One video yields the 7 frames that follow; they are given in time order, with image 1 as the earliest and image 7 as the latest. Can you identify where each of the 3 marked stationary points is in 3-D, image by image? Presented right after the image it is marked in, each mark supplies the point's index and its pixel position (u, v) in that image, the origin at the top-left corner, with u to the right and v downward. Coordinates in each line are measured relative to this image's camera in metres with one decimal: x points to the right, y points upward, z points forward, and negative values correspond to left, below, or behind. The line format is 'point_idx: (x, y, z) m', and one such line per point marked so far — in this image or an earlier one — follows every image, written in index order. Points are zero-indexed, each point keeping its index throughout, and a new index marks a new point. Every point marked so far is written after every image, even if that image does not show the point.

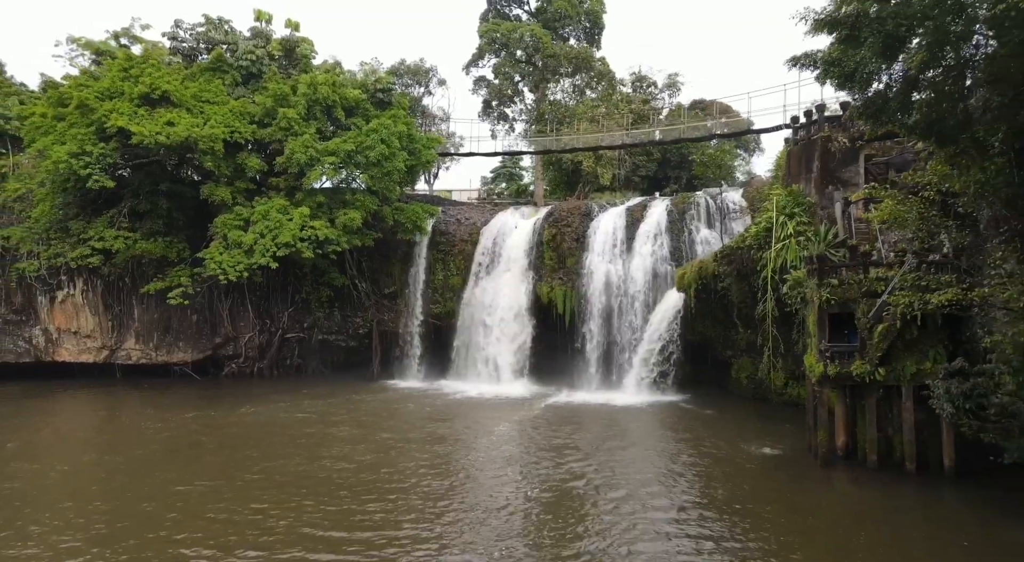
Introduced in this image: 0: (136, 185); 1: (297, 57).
0: (-9.1, +2.3, +15.8) m
1: (-5.8, +6.1, +17.3) m
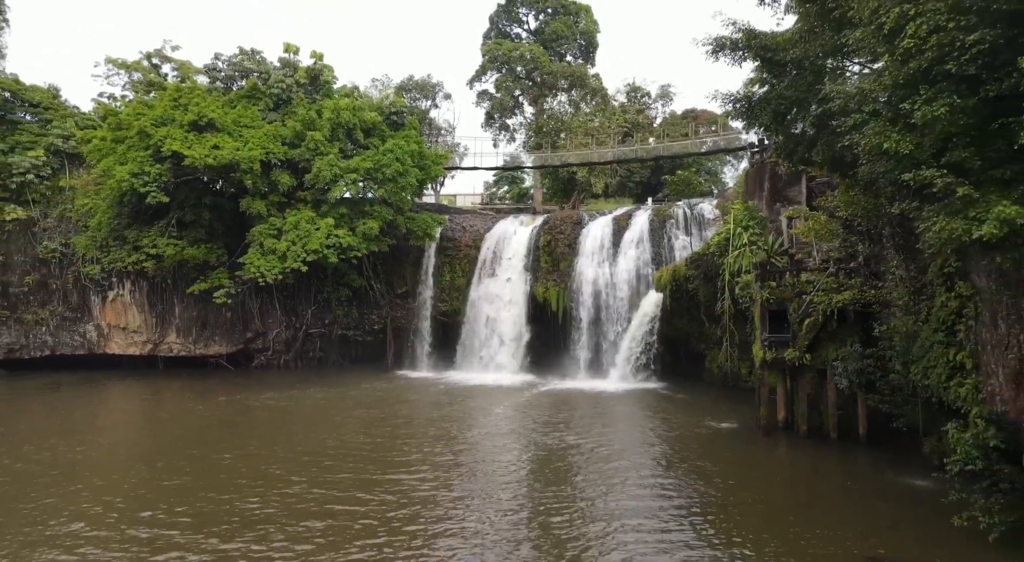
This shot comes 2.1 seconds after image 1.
0: (-9.1, +2.3, +18.0) m
1: (-5.8, +6.0, +19.4) m
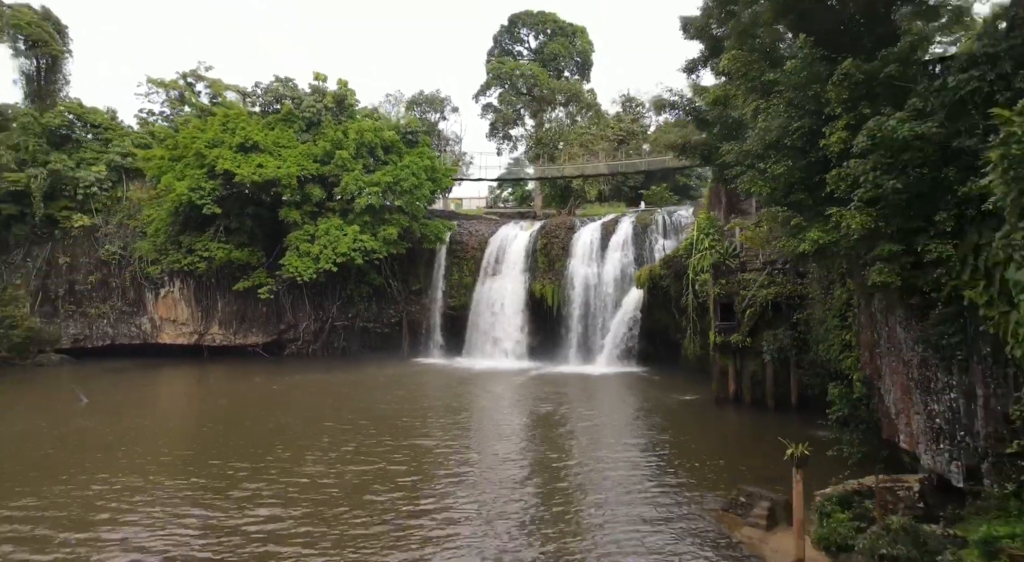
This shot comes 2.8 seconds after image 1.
0: (-9.1, +2.3, +20.8) m
1: (-5.8, +6.1, +22.2) m
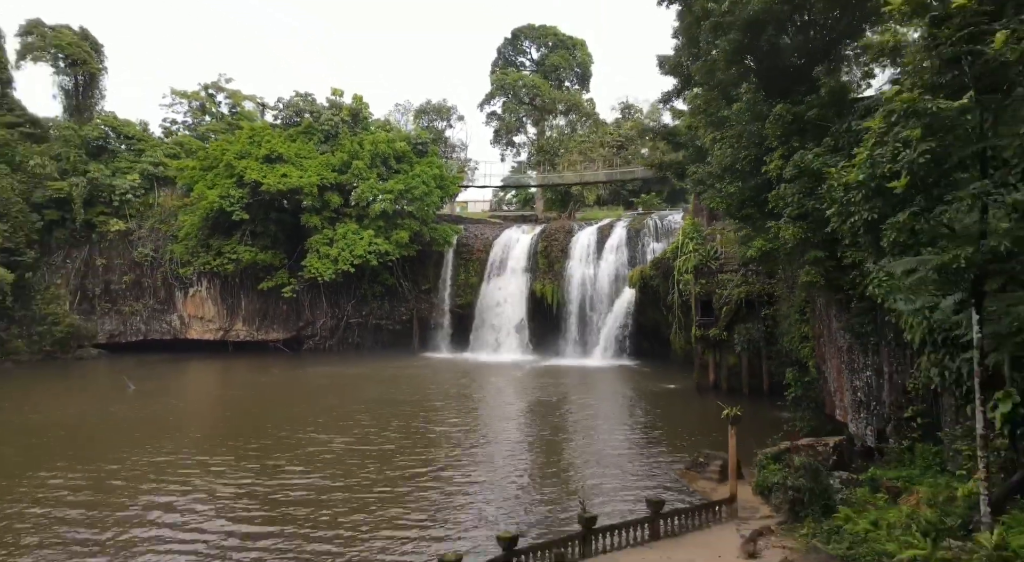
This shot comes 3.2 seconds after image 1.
0: (-9.0, +2.3, +22.6) m
1: (-5.7, +6.1, +24.0) m
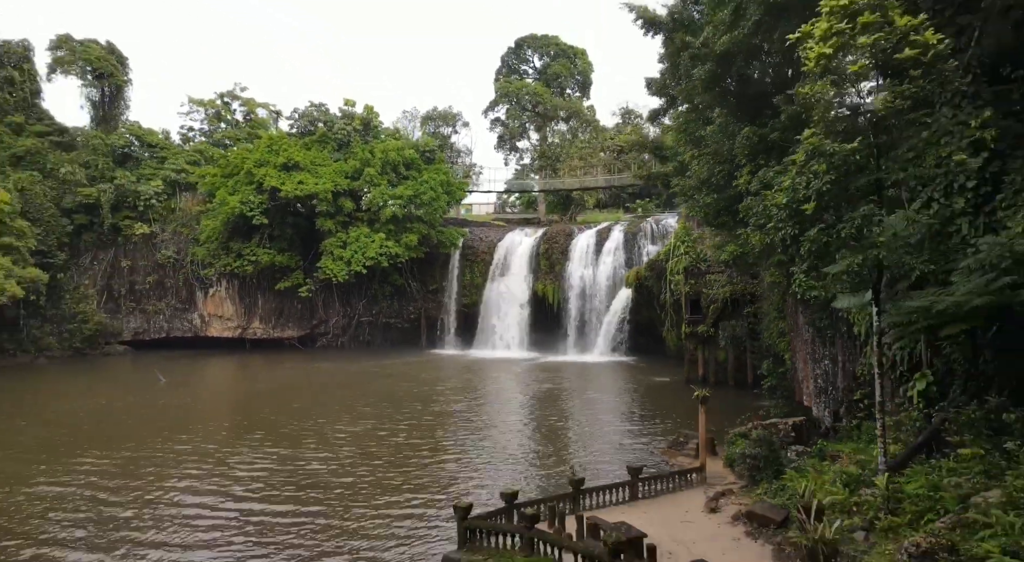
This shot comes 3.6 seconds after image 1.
0: (-8.9, +2.3, +23.9) m
1: (-5.6, +6.1, +25.3) m
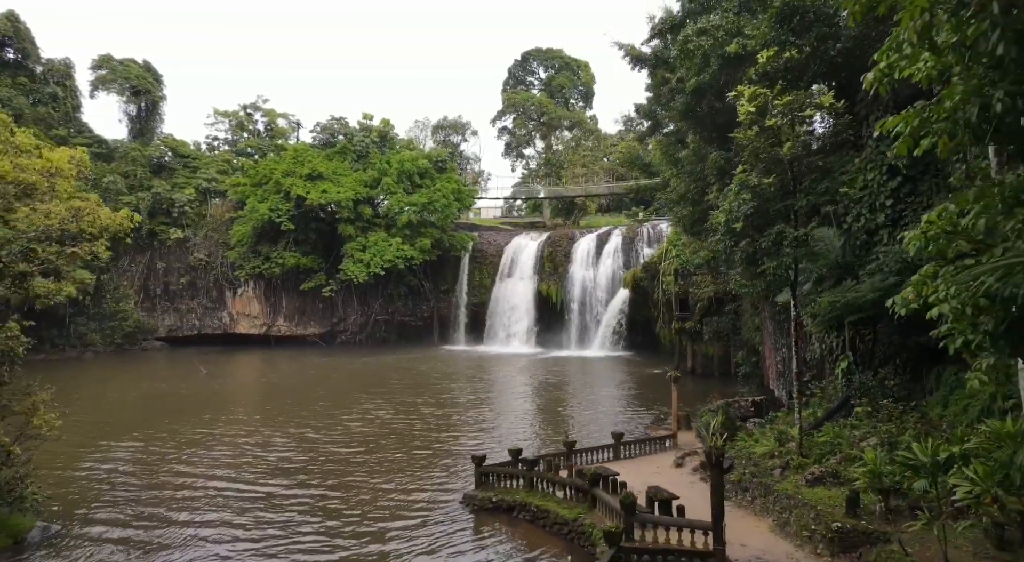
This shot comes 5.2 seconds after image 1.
0: (-8.7, +2.3, +25.9) m
1: (-5.3, +6.0, +27.3) m
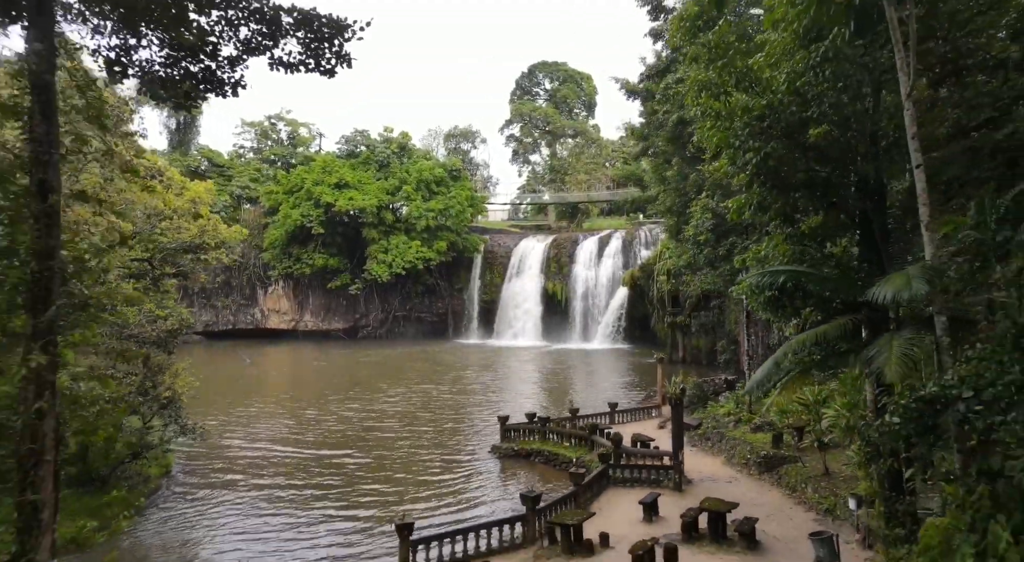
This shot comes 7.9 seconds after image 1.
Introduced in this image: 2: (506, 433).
0: (-8.3, +2.3, +28.4) m
1: (-4.9, +6.1, +29.7) m
2: (-0.1, -2.6, +11.1) m
